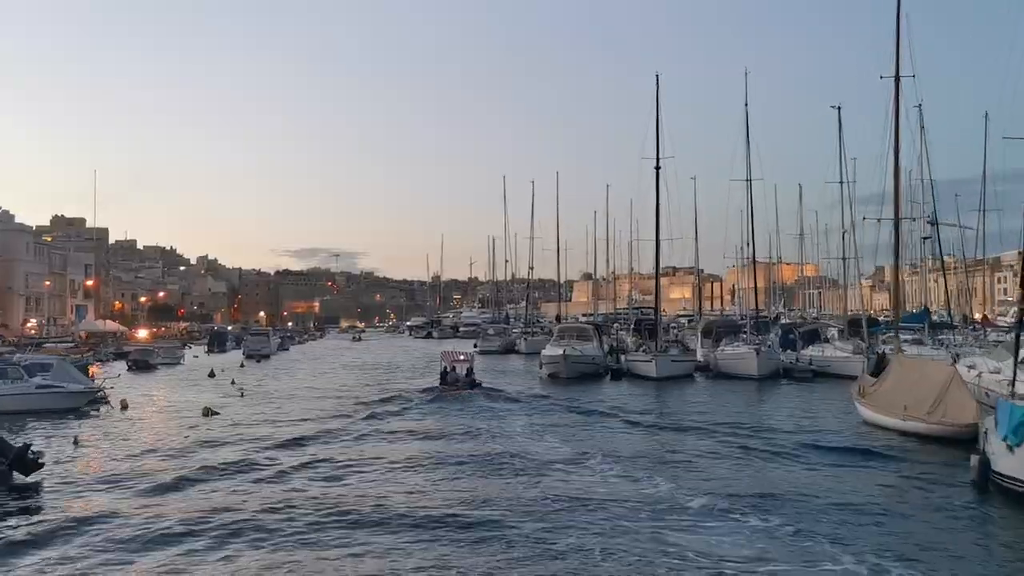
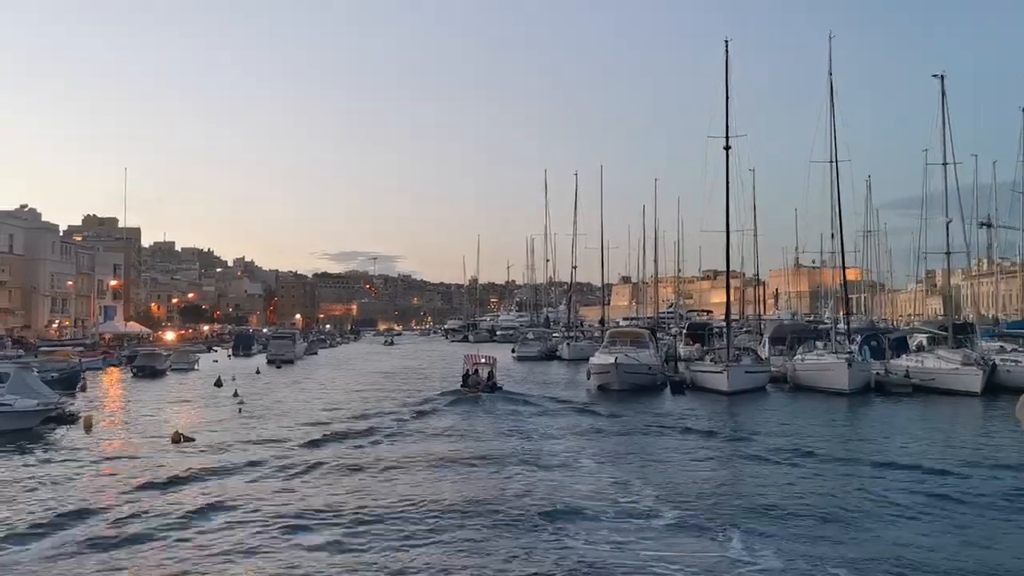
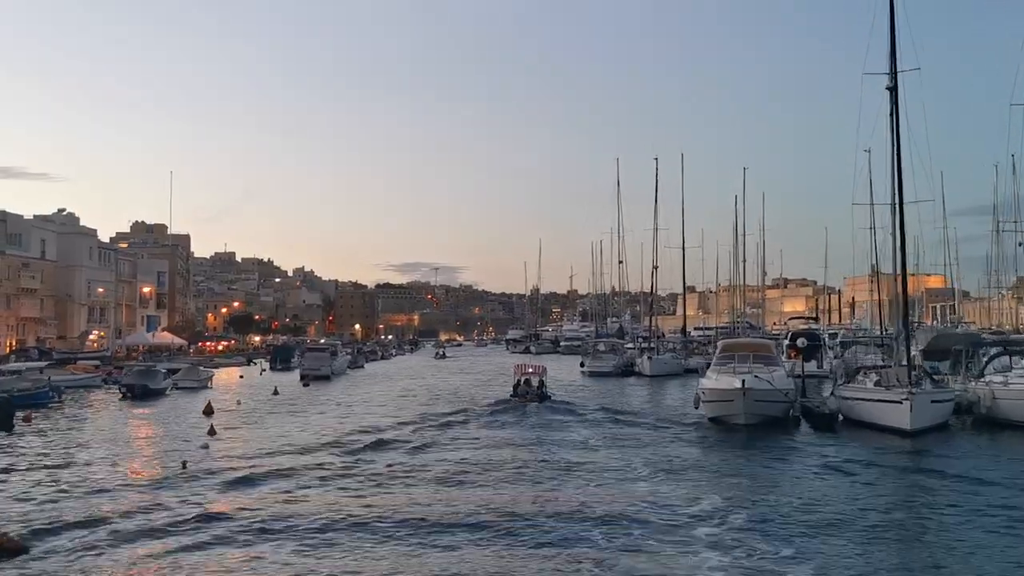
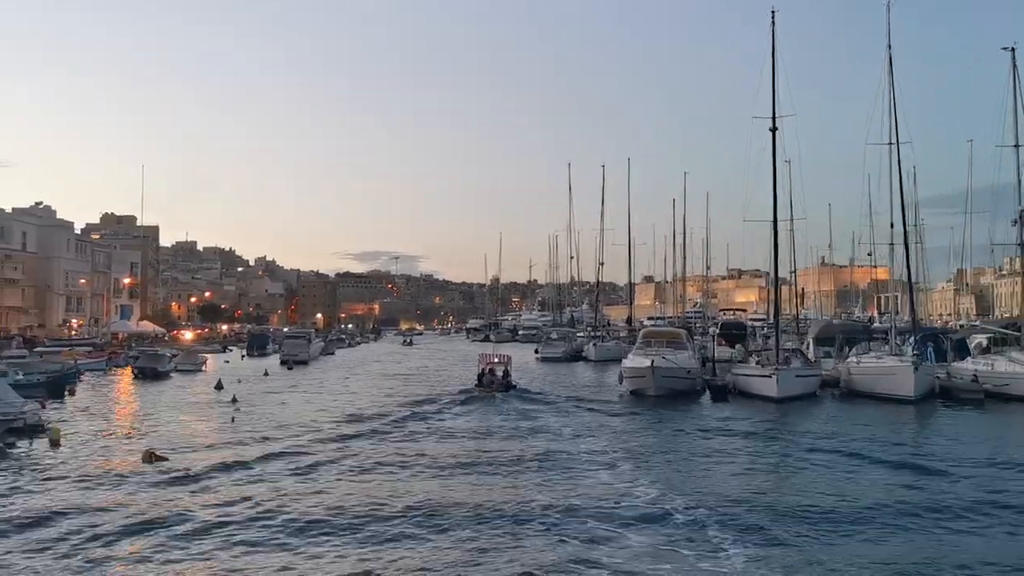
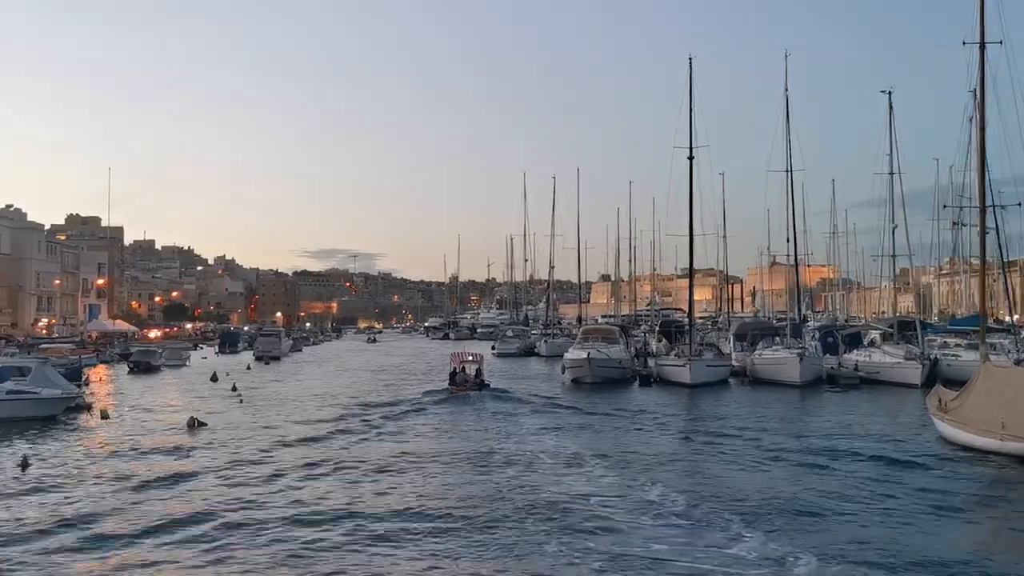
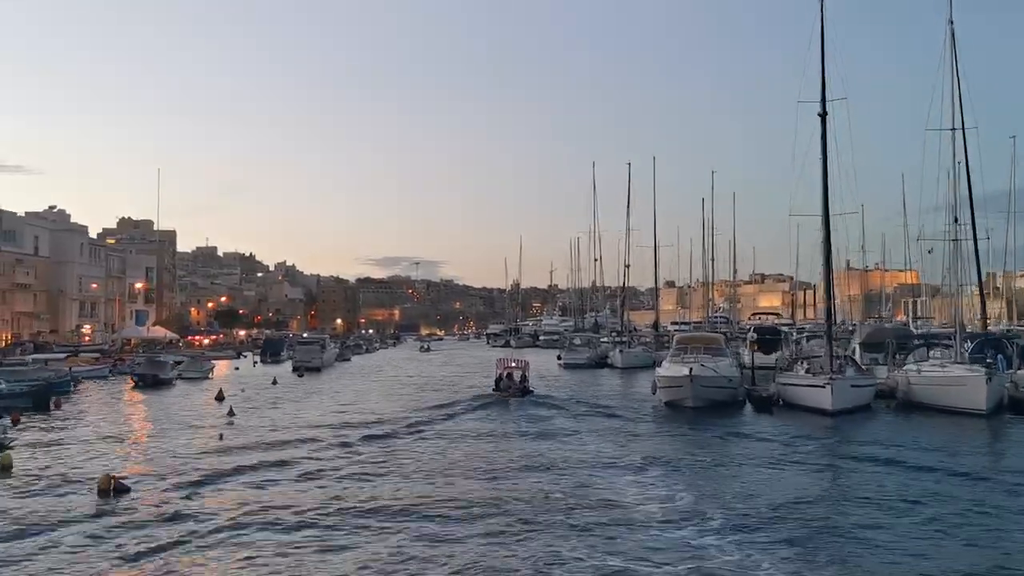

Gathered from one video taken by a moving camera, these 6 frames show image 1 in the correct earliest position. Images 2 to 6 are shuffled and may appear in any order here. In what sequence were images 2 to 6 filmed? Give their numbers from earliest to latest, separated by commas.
5, 2, 4, 6, 3
